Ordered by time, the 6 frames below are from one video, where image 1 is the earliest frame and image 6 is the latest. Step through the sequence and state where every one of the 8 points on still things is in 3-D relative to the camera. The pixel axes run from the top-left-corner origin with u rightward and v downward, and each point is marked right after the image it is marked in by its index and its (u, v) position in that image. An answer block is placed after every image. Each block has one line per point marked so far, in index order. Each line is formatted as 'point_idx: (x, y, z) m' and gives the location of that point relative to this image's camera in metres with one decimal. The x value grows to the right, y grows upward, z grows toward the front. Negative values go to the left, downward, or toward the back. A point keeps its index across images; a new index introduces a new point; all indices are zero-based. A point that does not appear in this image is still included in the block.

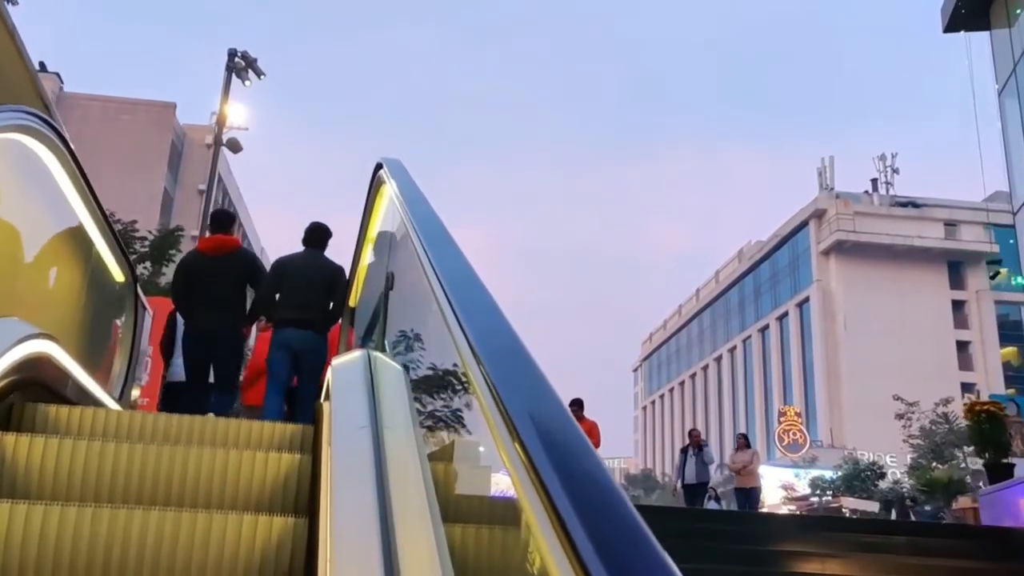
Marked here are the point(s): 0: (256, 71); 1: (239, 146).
0: (-4.8, +4.0, +17.6) m
1: (-5.6, +2.8, +19.1) m
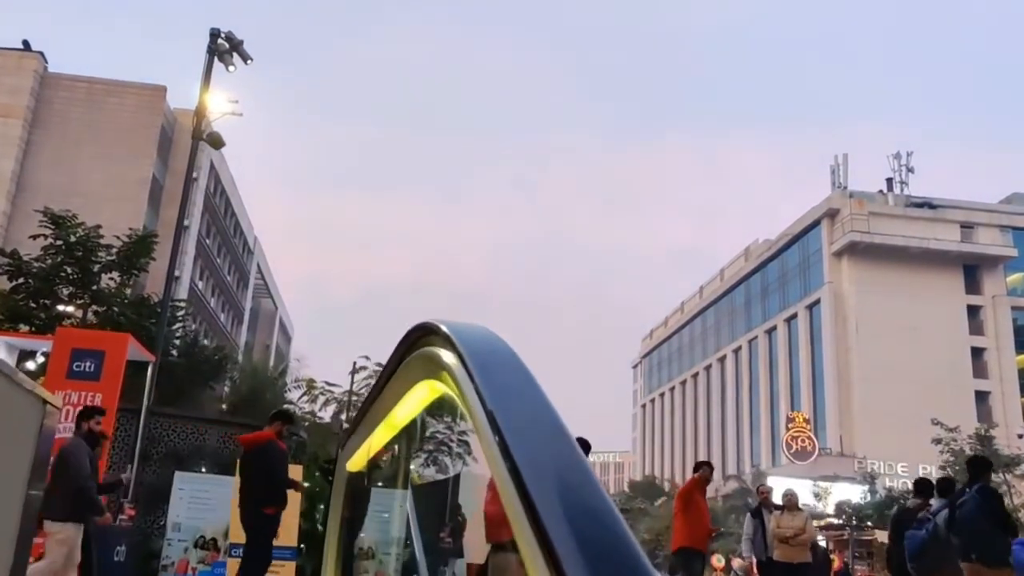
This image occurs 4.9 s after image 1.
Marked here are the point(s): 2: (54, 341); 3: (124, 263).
0: (-4.4, +3.7, +15.2) m
1: (-5.2, +2.6, +16.7) m
2: (-4.9, -0.6, +10.1) m
3: (-7.5, +0.5, +18.1) m
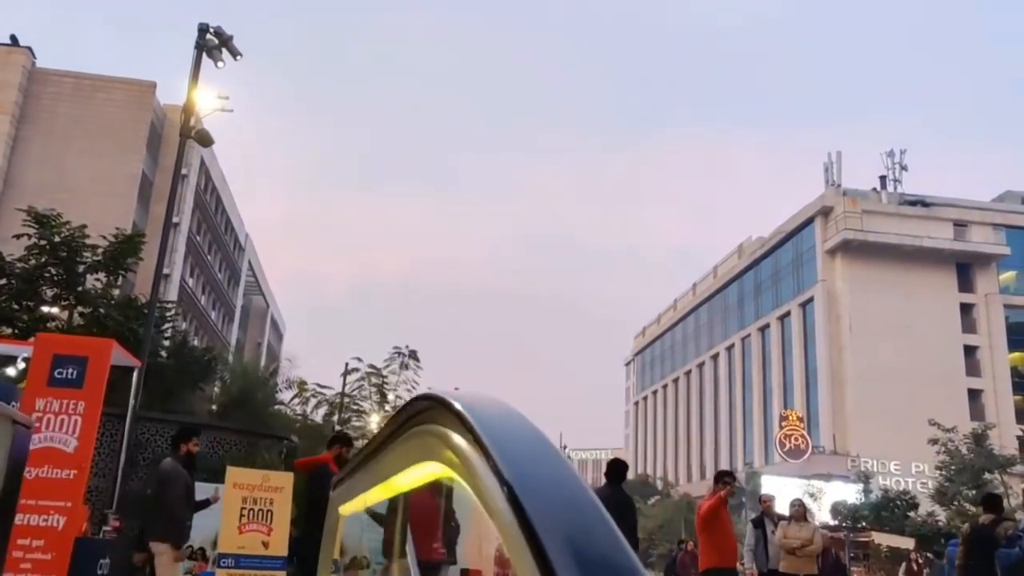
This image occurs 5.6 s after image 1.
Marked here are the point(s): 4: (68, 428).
0: (-4.4, +3.7, +14.8) m
1: (-5.3, +2.6, +16.4) m
2: (-4.9, -0.6, +9.7) m
3: (-7.6, +0.5, +17.7) m
4: (-4.5, -1.4, +9.6) m
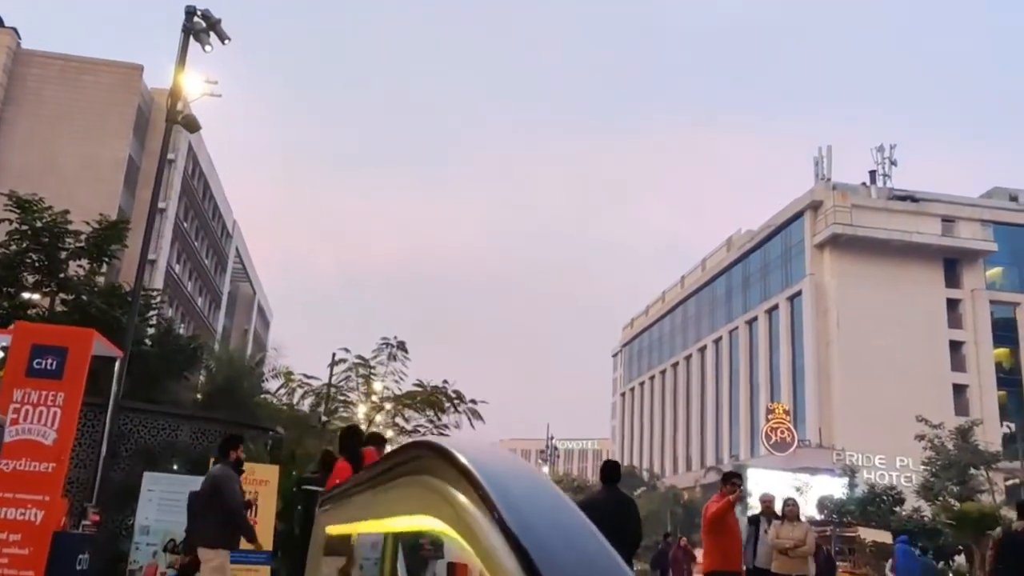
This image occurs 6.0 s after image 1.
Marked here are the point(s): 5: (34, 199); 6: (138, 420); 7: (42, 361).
0: (-4.5, +3.9, +14.5) m
1: (-5.4, +2.8, +16.1) m
2: (-5.0, -0.5, +9.5) m
3: (-7.7, +0.7, +17.4) m
4: (-4.6, -1.3, +9.3) m
5: (-8.8, +1.6, +17.3) m
6: (-5.3, -1.9, +13.3) m
7: (-4.8, -0.7, +9.5) m
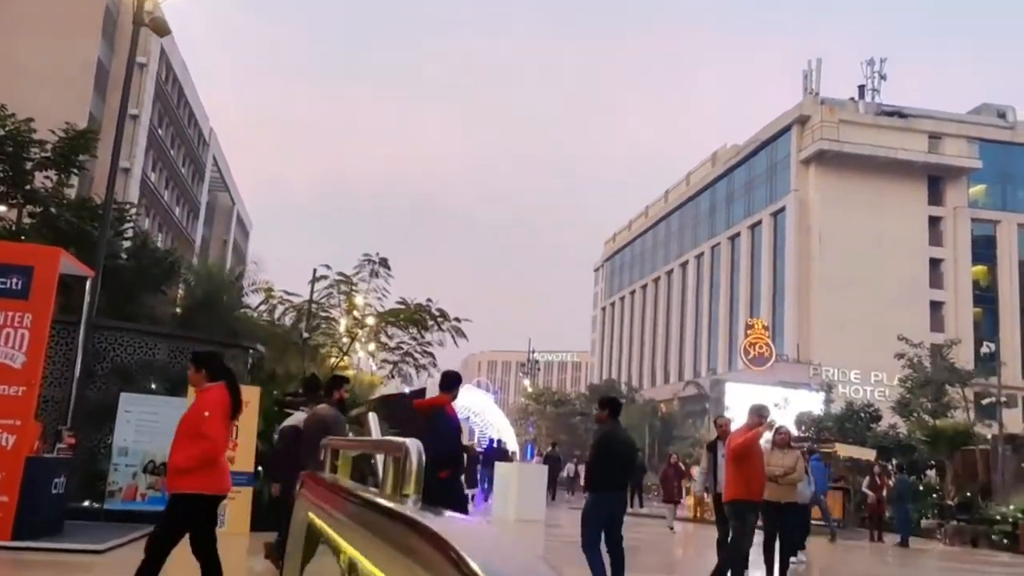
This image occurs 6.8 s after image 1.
0: (-4.7, +5.2, +13.6) m
1: (-5.6, +4.2, +15.2) m
2: (-5.1, +0.3, +9.0) m
3: (-8.0, +2.3, +16.7) m
4: (-4.7, -0.5, +9.0) m
5: (-9.0, +3.2, +16.5) m
6: (-5.5, -0.7, +12.9) m
7: (-4.9, +0.1, +9.1) m
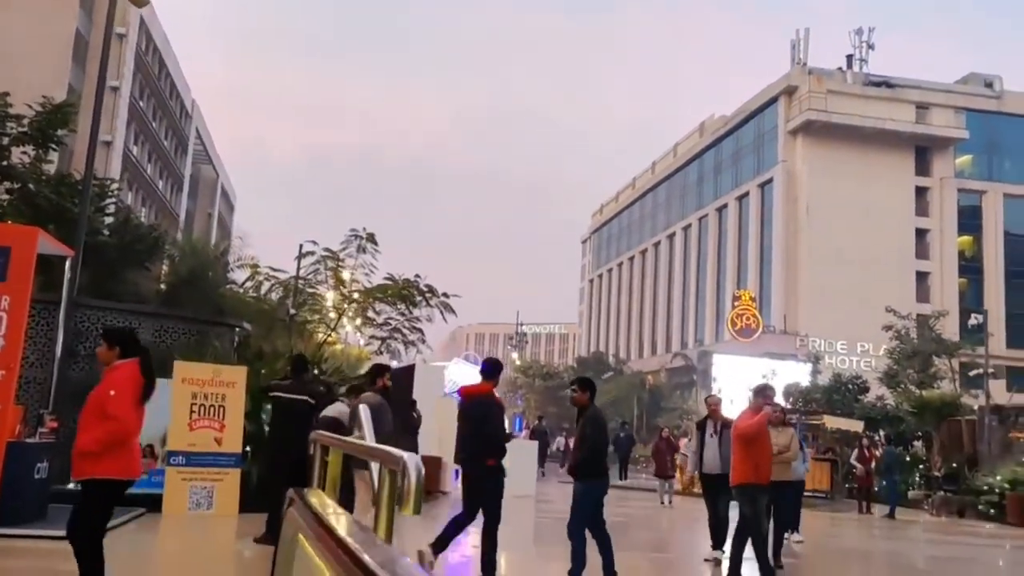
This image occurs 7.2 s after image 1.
0: (-4.8, +5.5, +13.2) m
1: (-5.8, +4.5, +14.8) m
2: (-5.2, +0.5, +8.7) m
3: (-8.2, +2.7, +16.3) m
4: (-4.8, -0.3, +8.7) m
5: (-9.2, +3.6, +16.1) m
6: (-5.6, -0.4, +12.7) m
7: (-4.9, +0.2, +8.8) m
